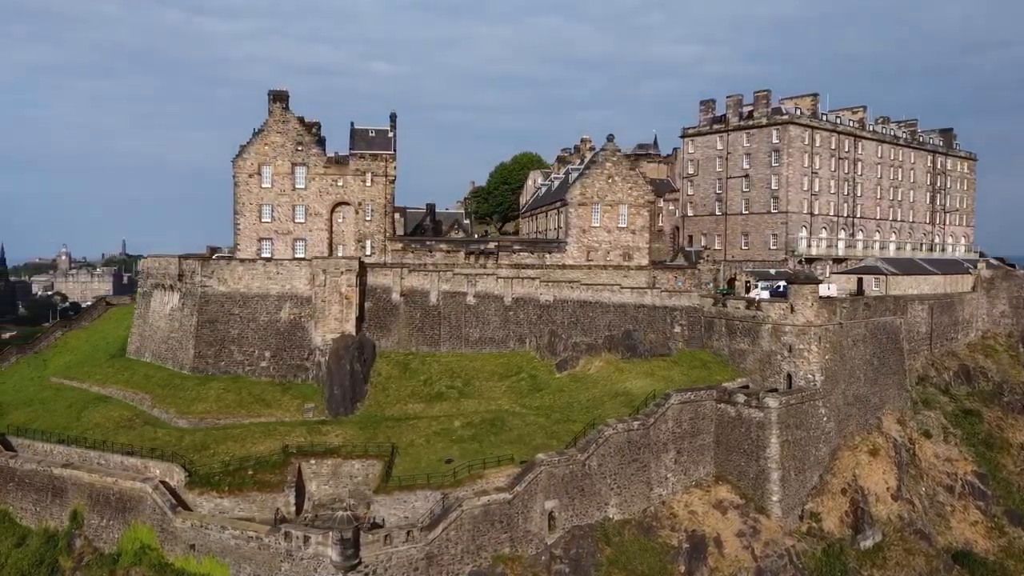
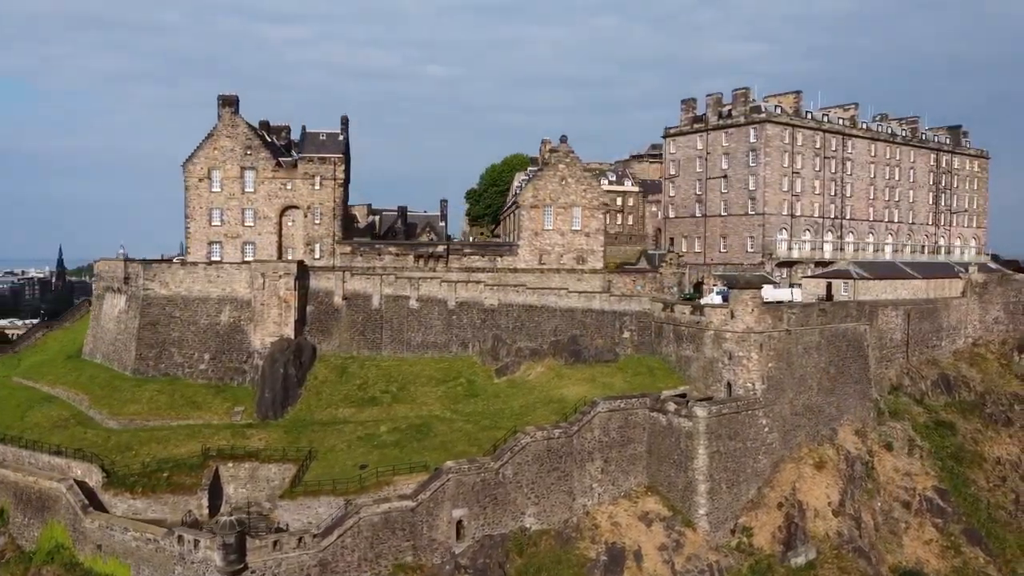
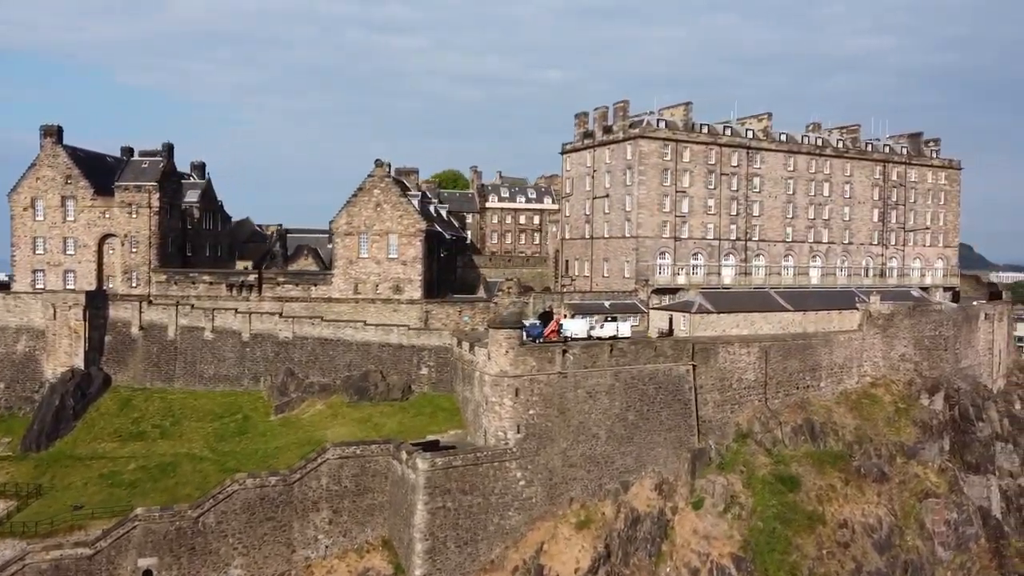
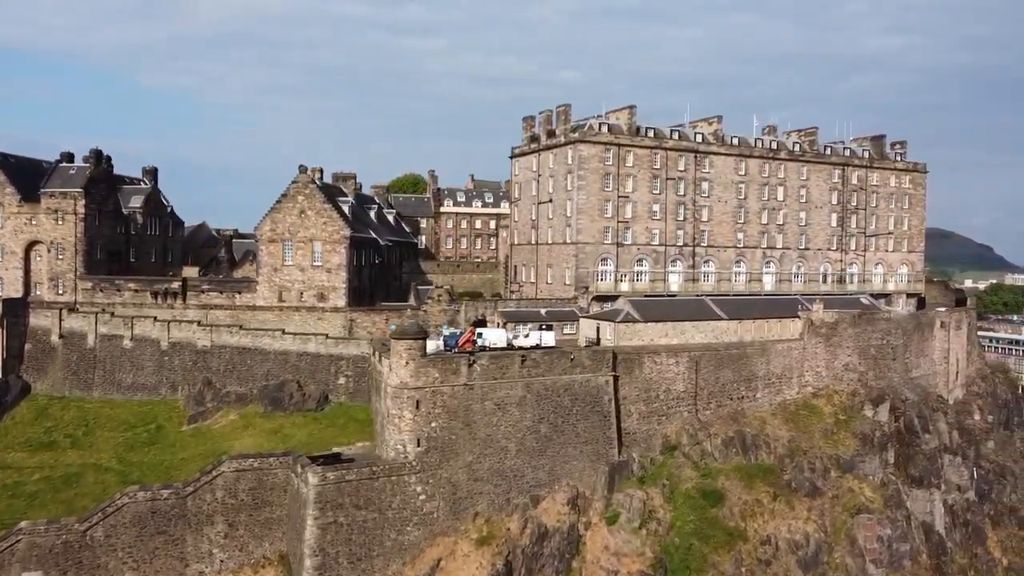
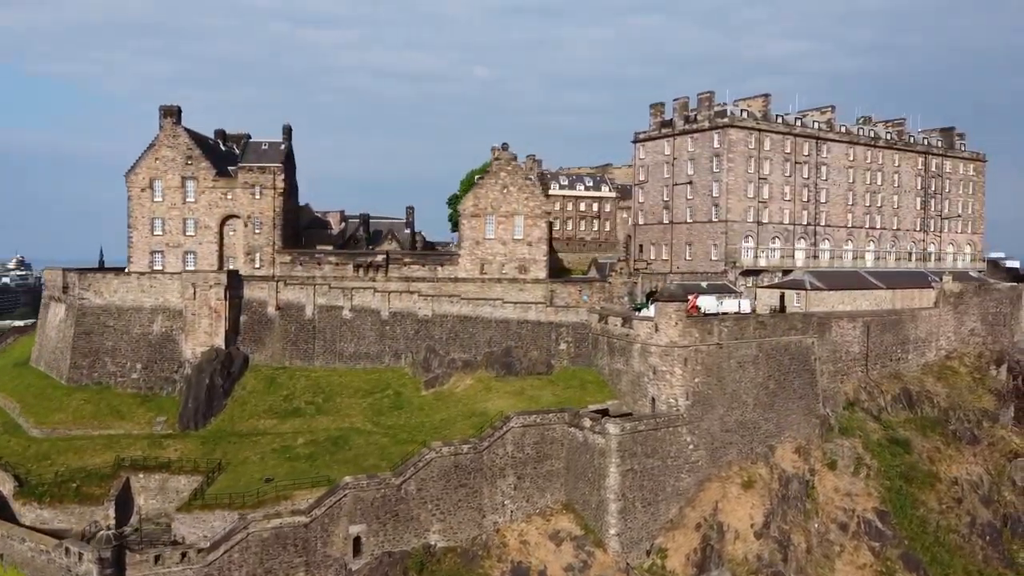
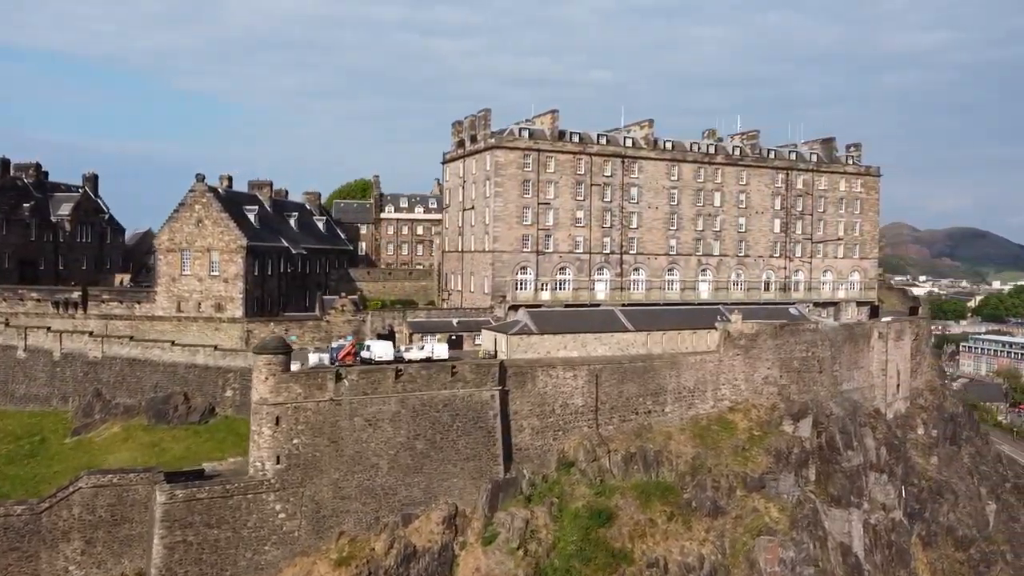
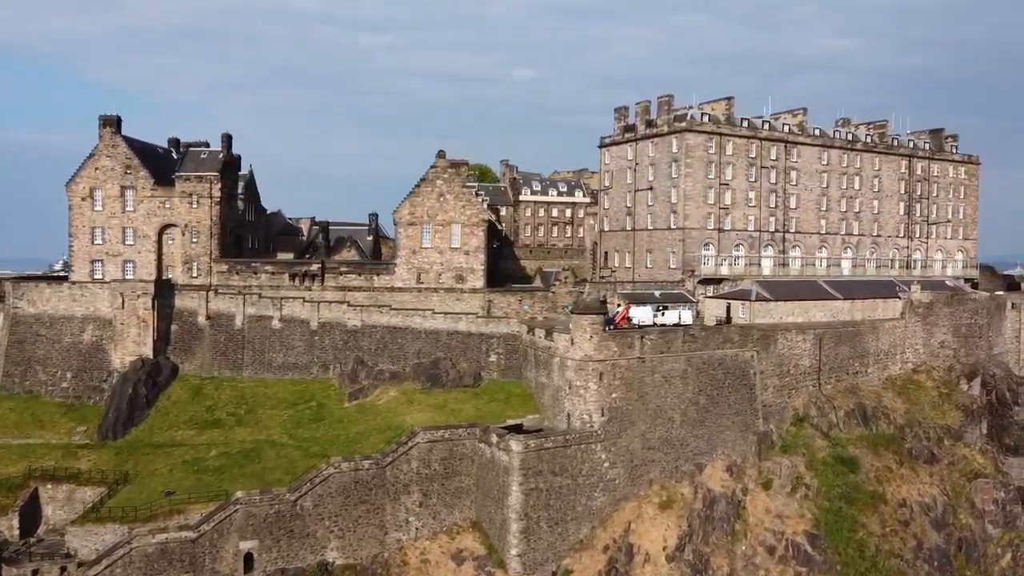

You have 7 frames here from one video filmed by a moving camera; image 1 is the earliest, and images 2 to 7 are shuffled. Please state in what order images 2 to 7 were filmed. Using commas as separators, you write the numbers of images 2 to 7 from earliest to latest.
2, 5, 7, 3, 4, 6
